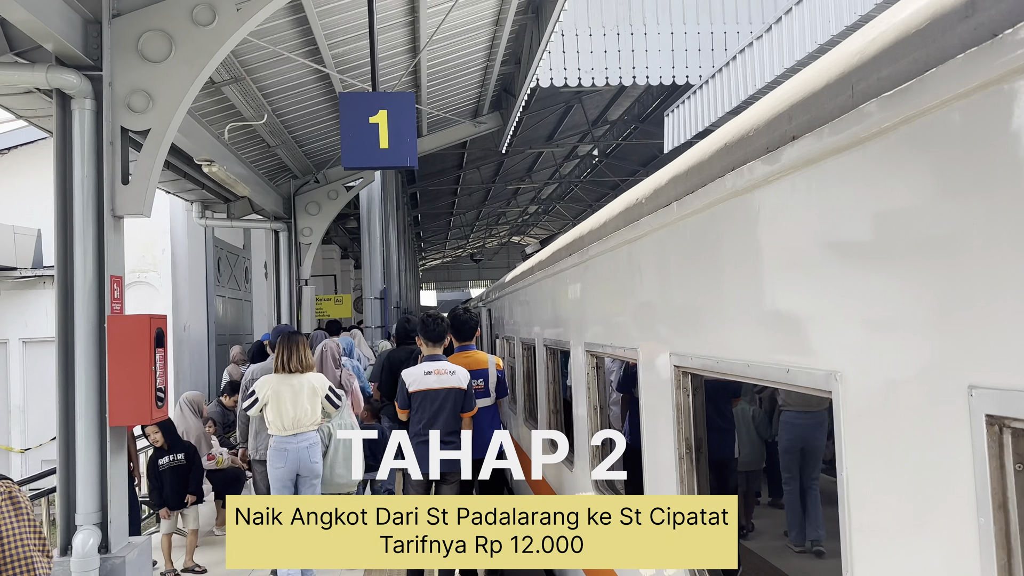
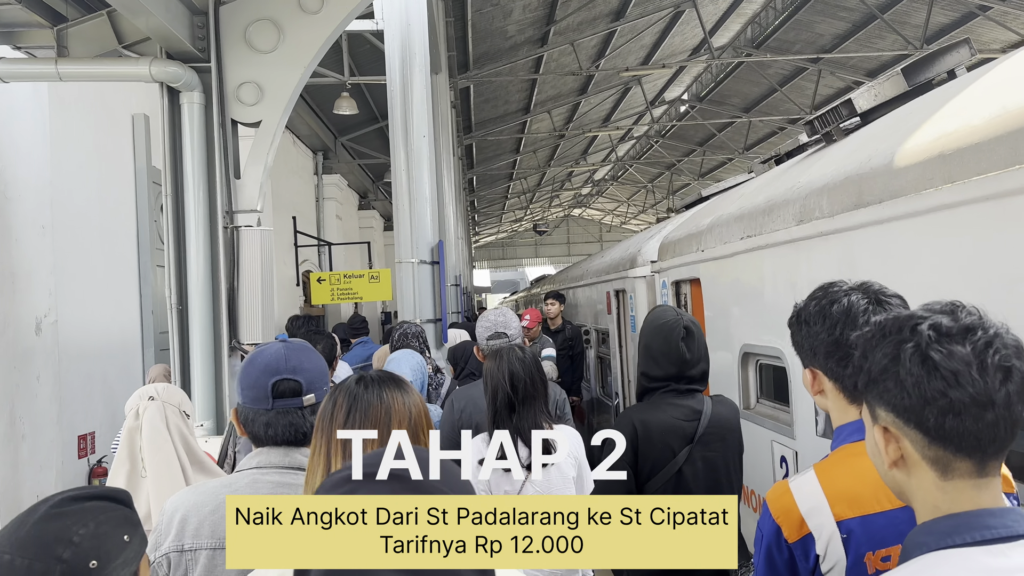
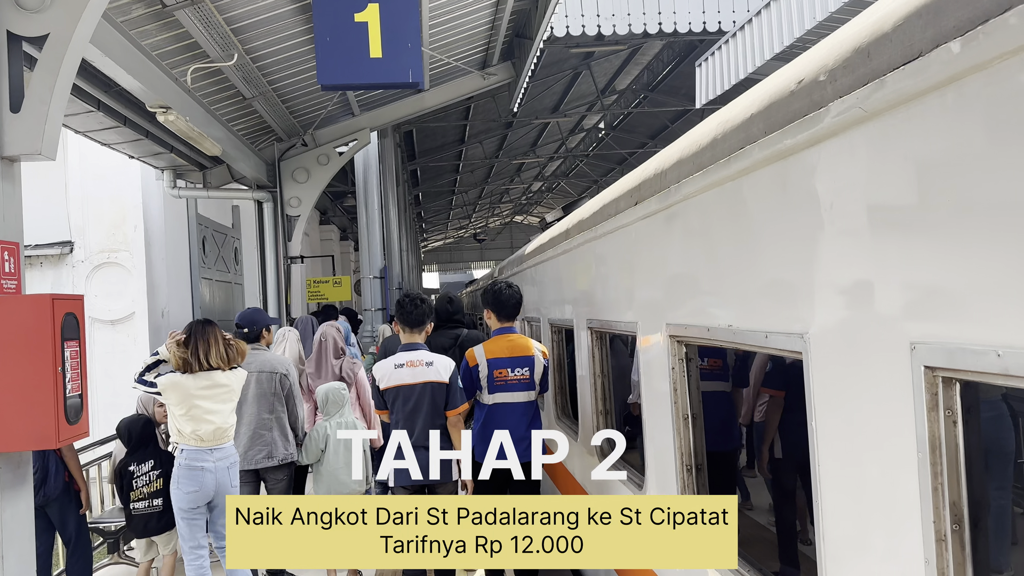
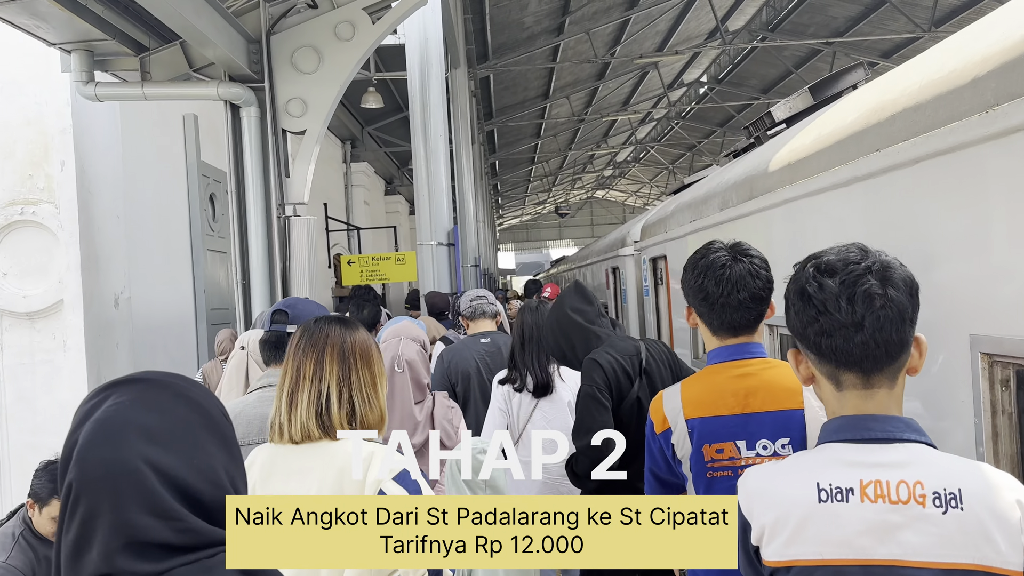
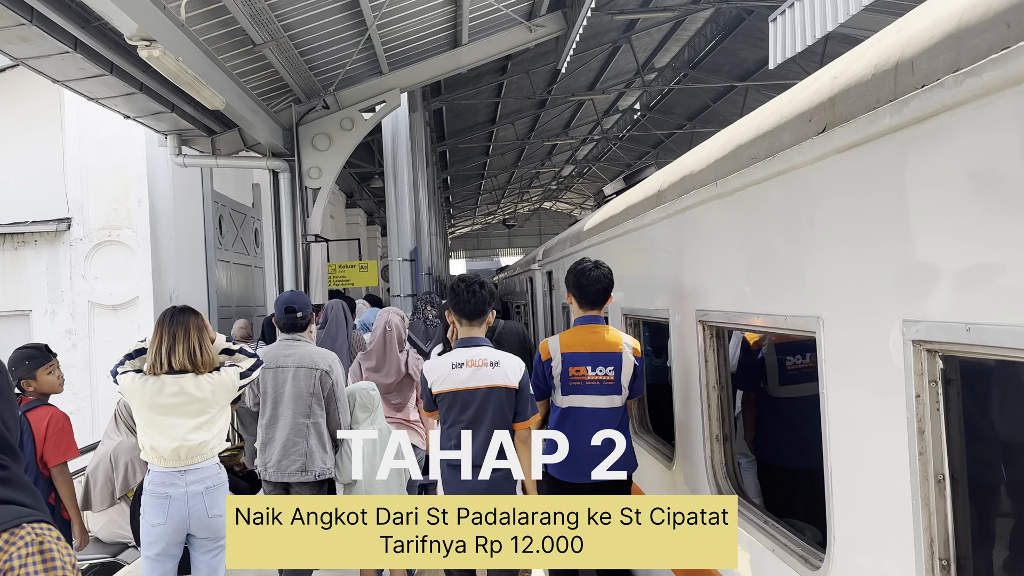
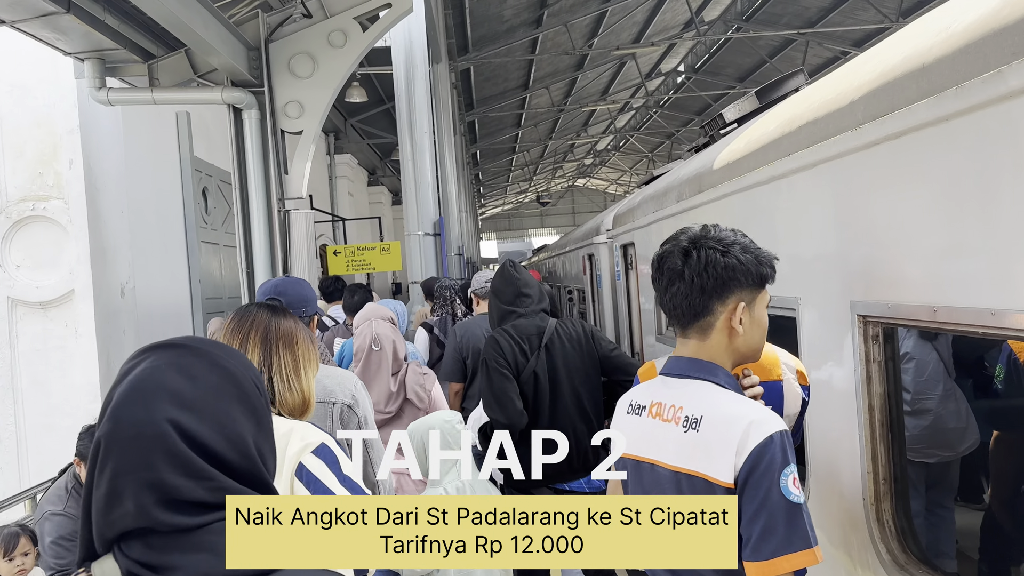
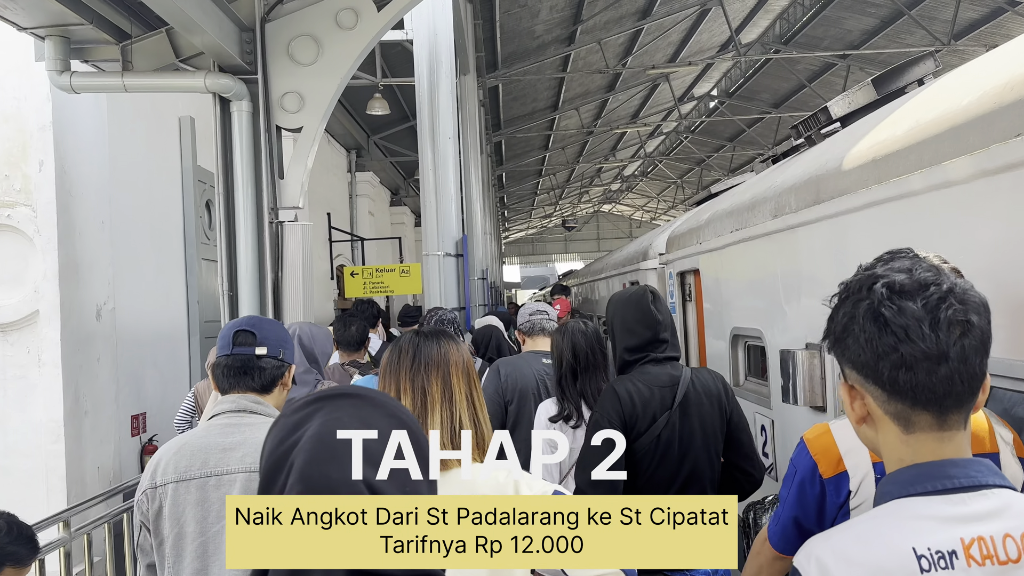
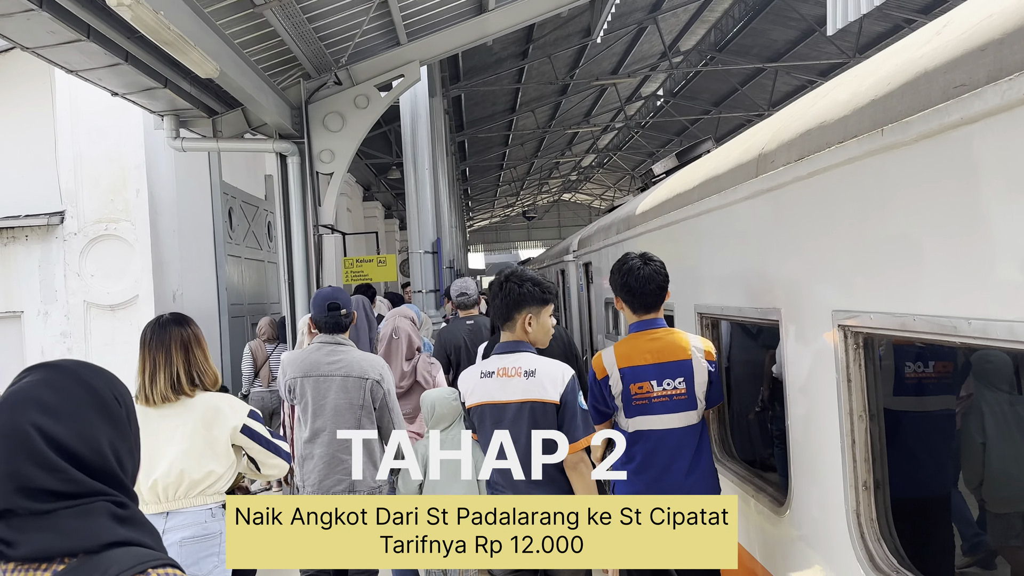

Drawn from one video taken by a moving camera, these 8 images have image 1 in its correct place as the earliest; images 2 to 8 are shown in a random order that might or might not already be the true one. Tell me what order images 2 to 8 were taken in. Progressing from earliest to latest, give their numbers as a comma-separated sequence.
3, 5, 8, 6, 4, 7, 2
